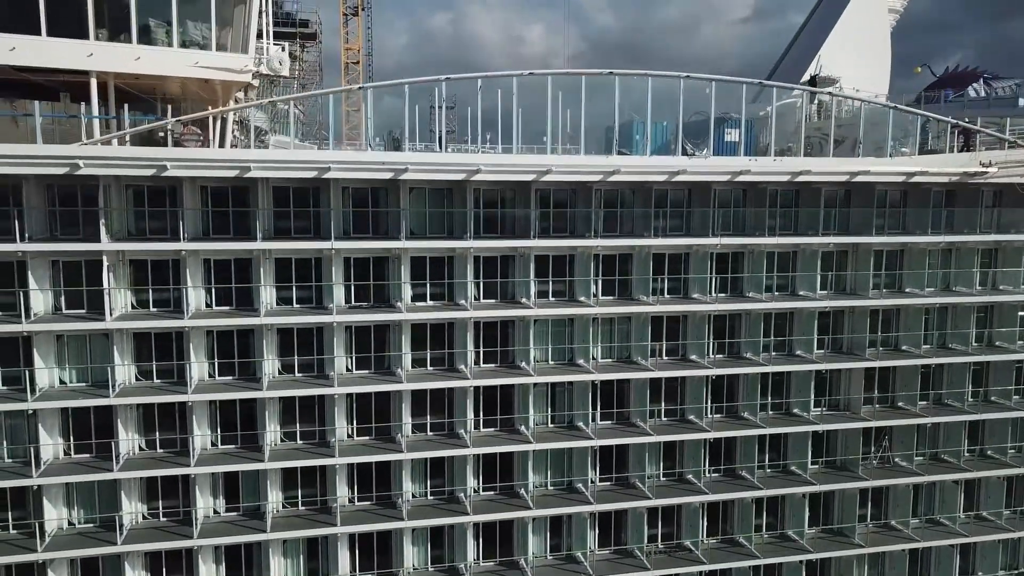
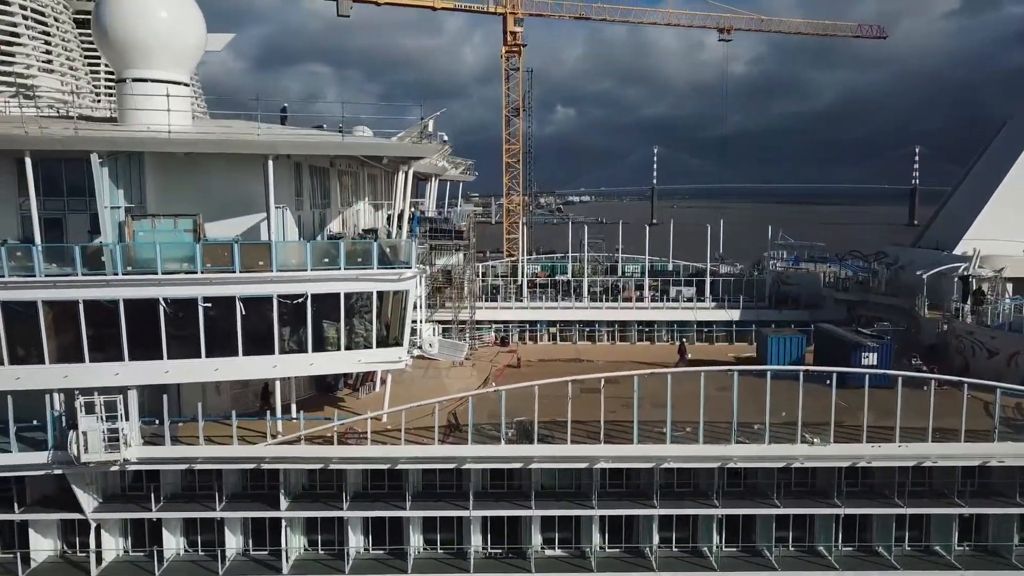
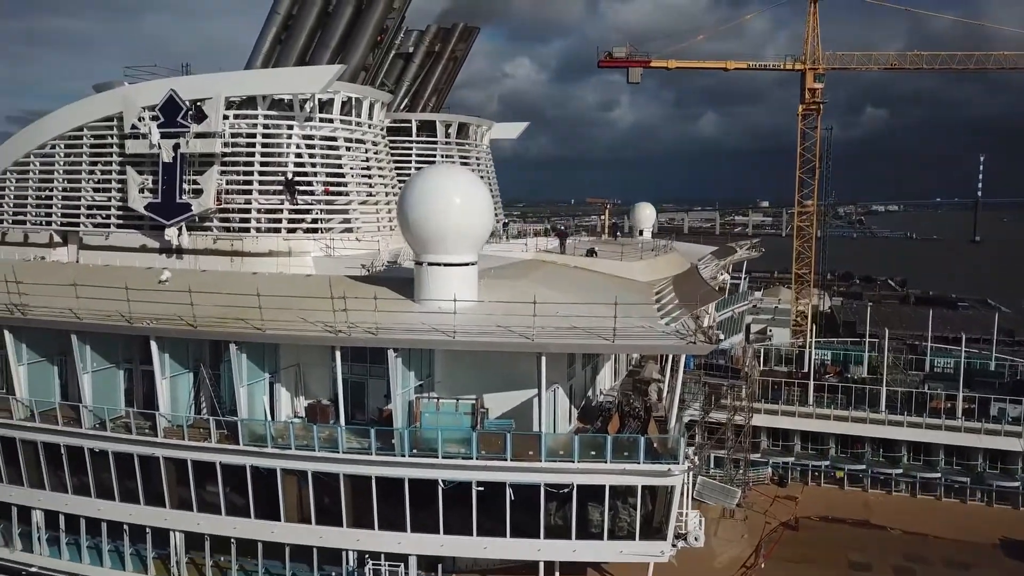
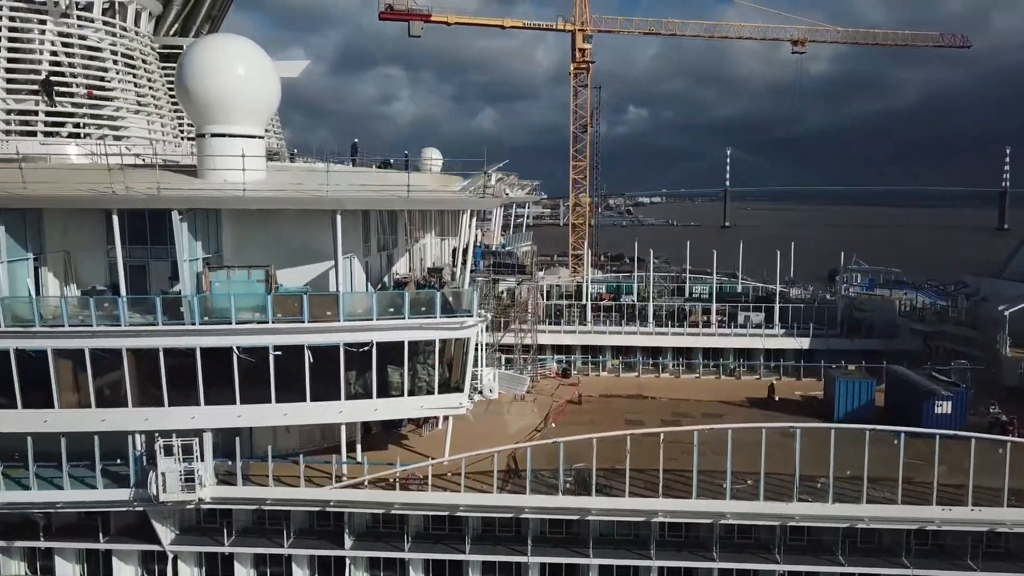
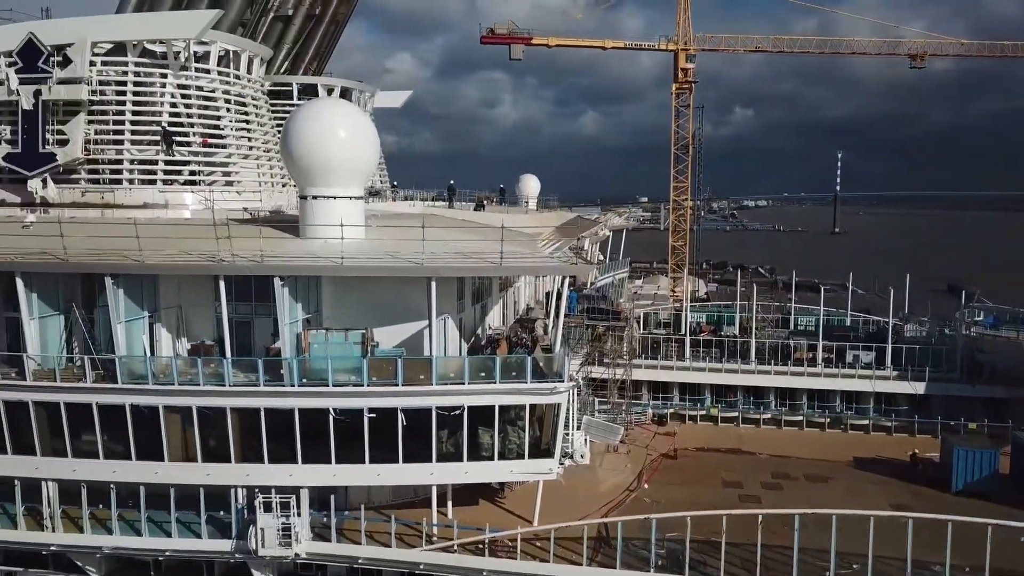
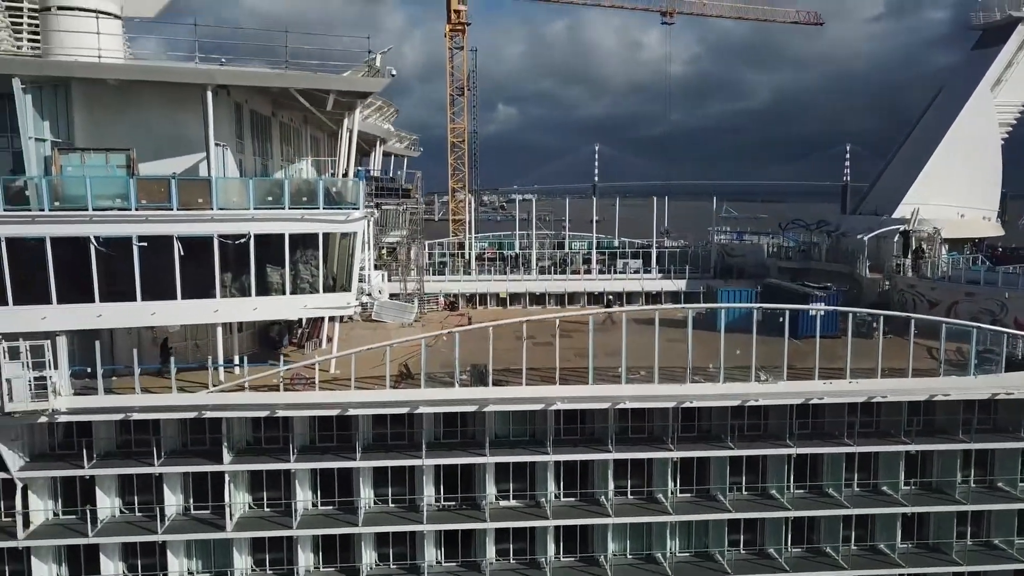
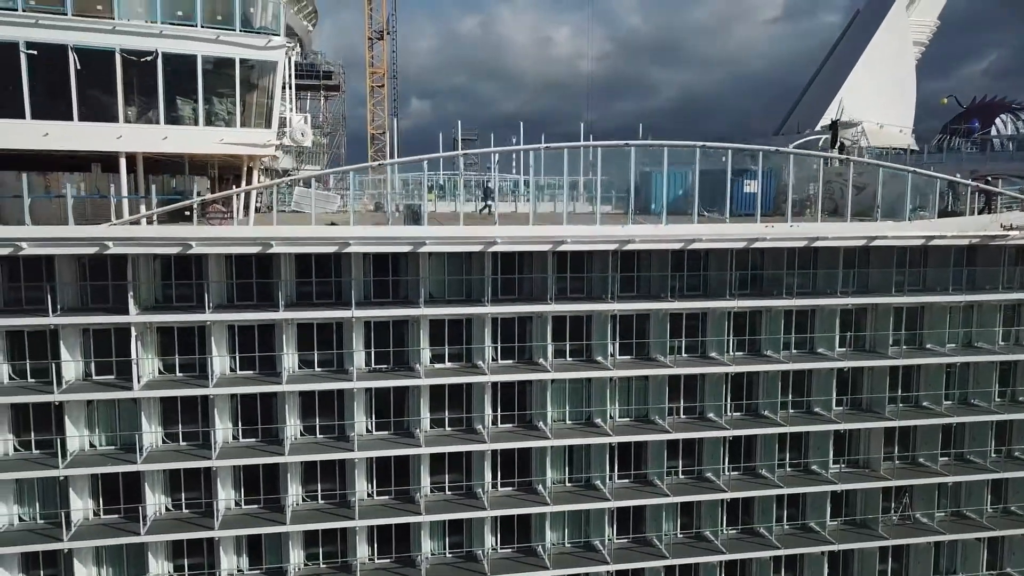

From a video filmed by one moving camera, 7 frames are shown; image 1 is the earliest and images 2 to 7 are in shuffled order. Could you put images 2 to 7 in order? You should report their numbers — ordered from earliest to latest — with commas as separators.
7, 6, 2, 4, 5, 3
